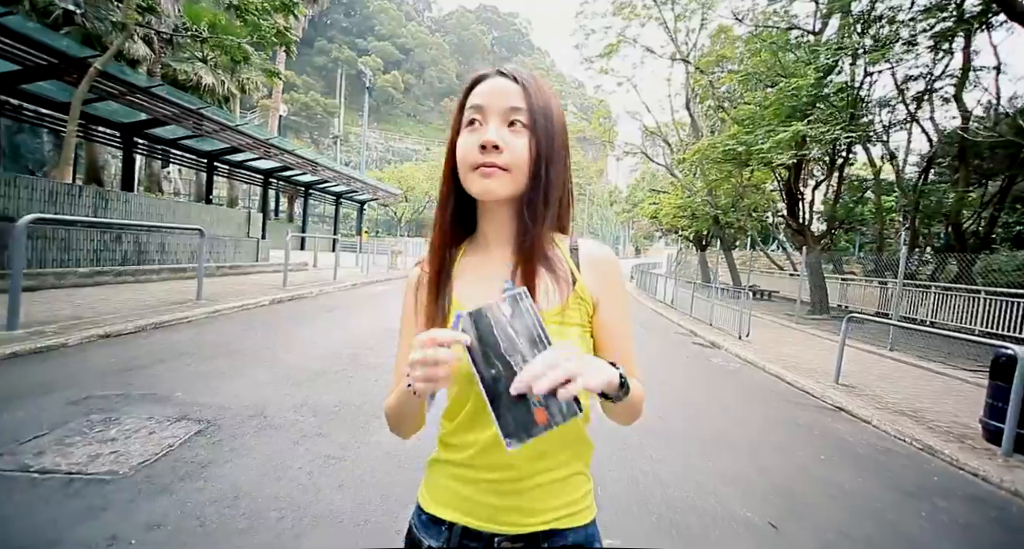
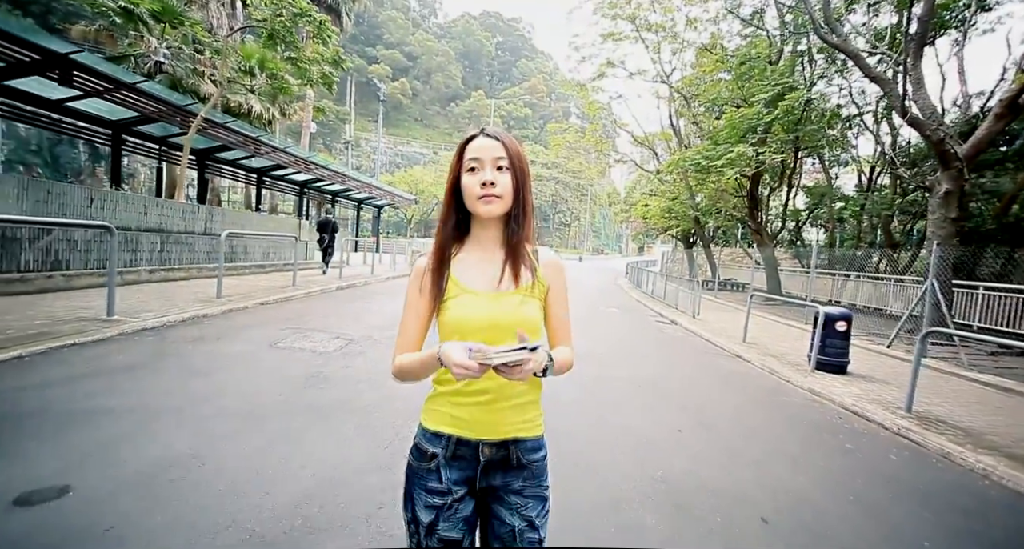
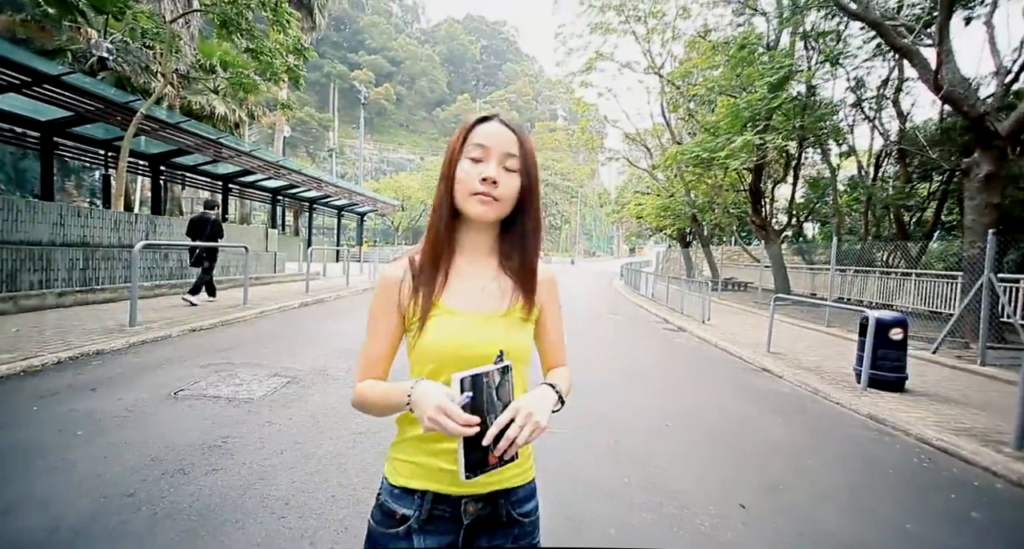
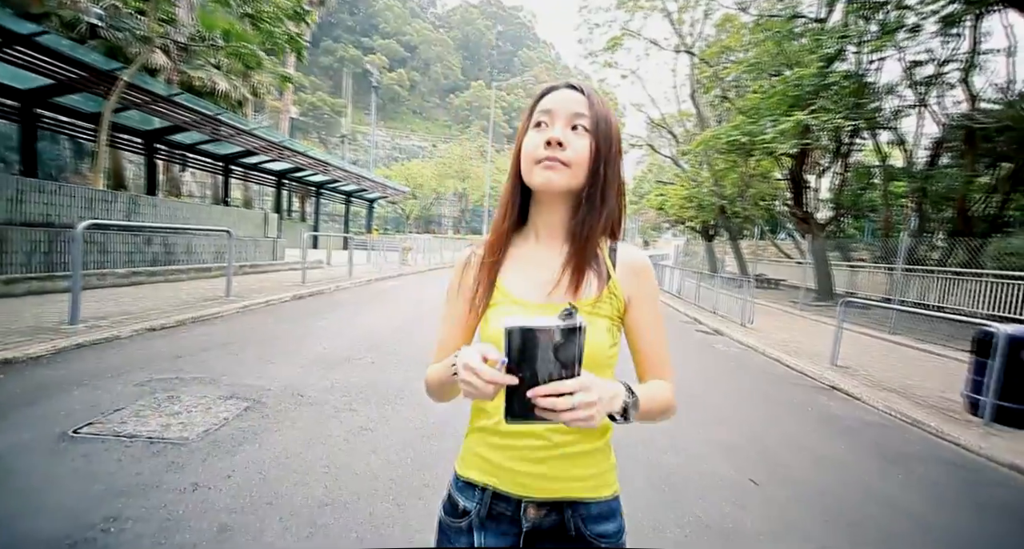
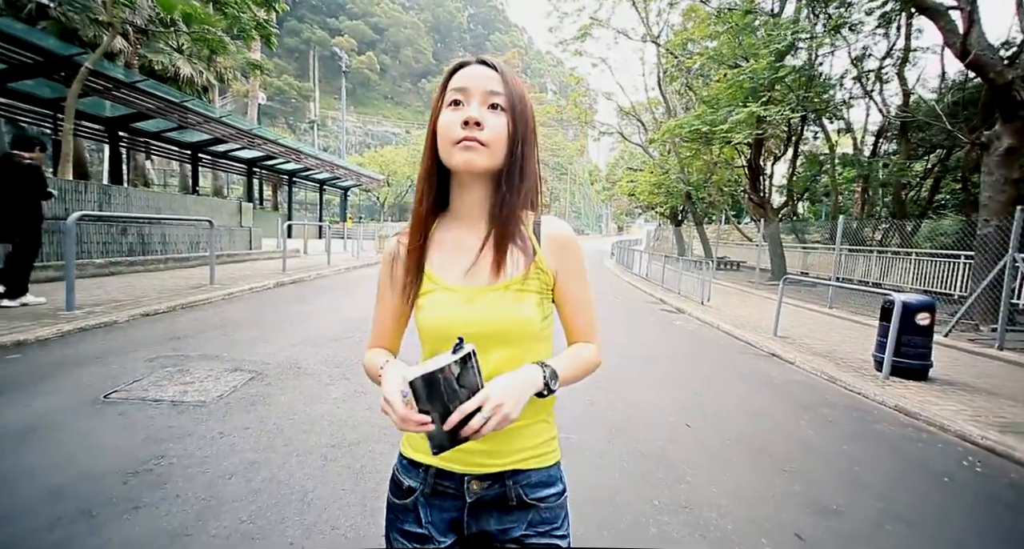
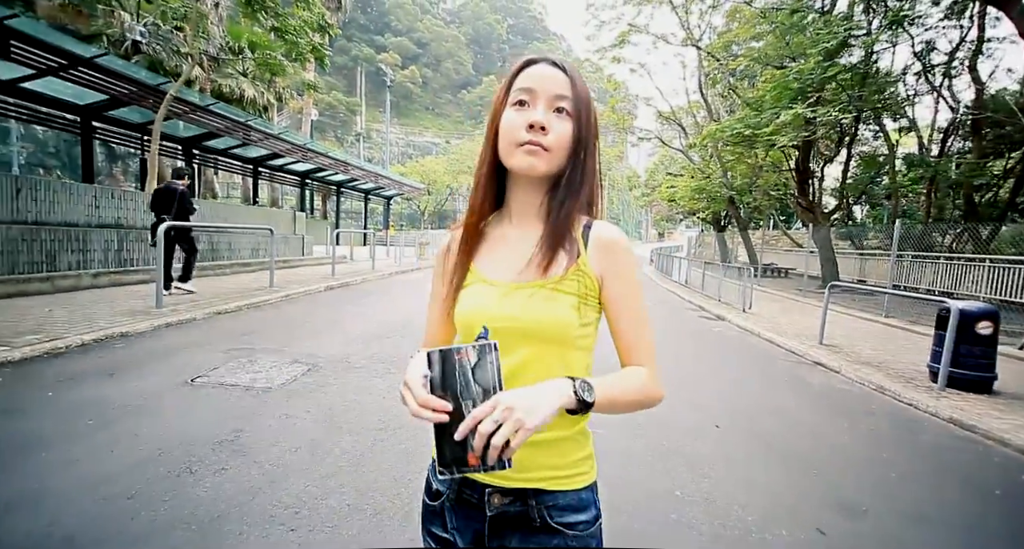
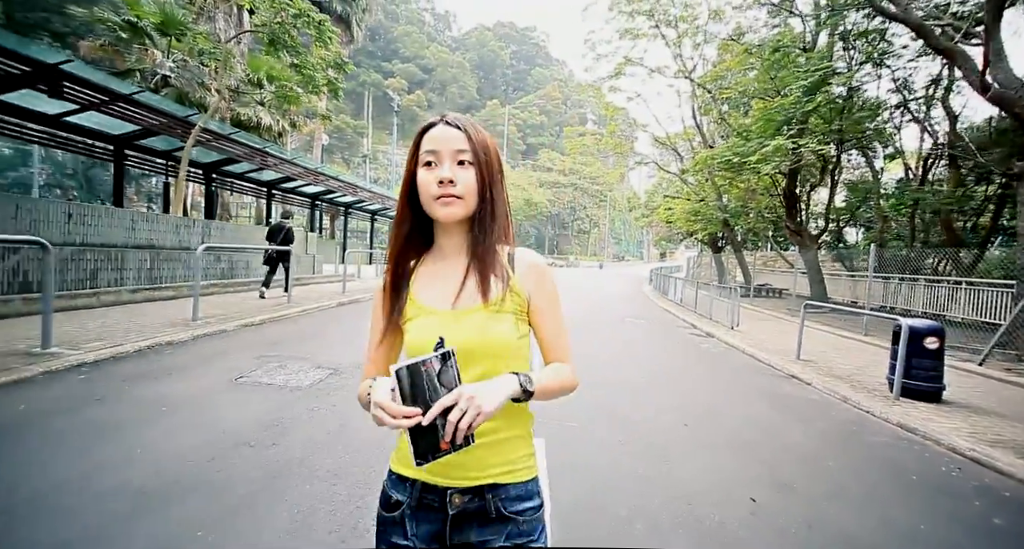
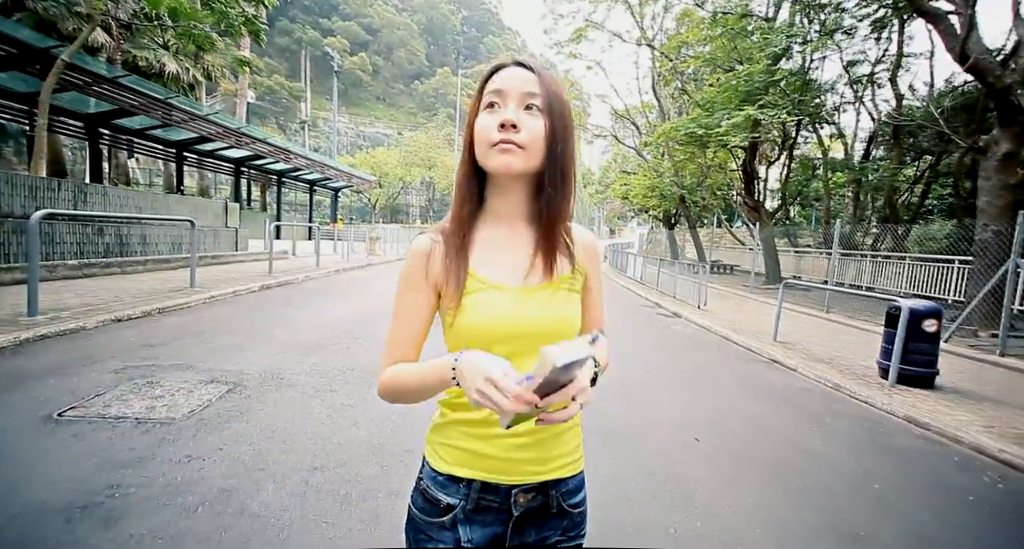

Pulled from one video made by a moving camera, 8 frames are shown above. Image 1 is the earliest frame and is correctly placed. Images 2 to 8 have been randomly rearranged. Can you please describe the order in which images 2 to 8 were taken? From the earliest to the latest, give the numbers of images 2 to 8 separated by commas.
4, 8, 5, 6, 3, 7, 2
